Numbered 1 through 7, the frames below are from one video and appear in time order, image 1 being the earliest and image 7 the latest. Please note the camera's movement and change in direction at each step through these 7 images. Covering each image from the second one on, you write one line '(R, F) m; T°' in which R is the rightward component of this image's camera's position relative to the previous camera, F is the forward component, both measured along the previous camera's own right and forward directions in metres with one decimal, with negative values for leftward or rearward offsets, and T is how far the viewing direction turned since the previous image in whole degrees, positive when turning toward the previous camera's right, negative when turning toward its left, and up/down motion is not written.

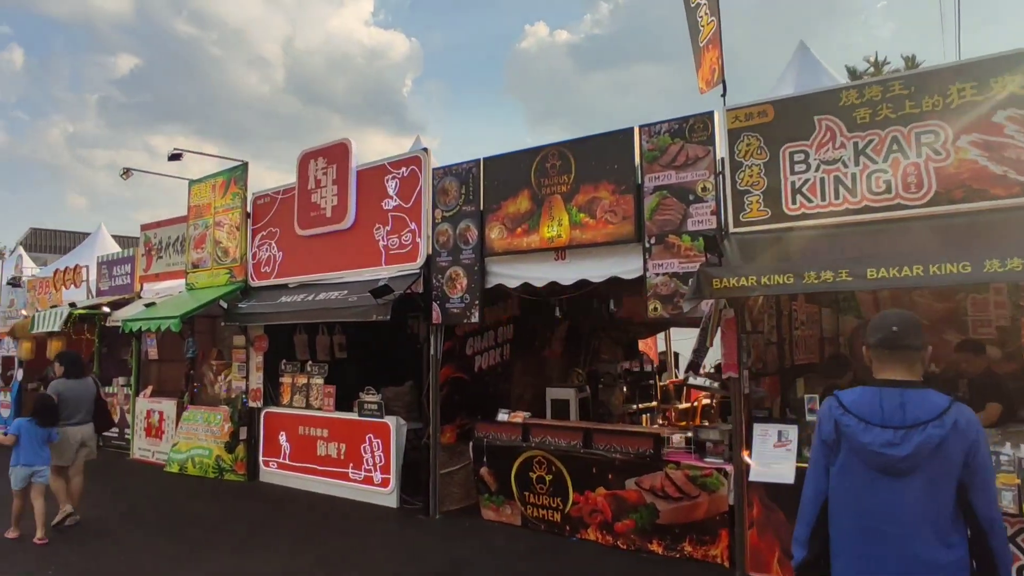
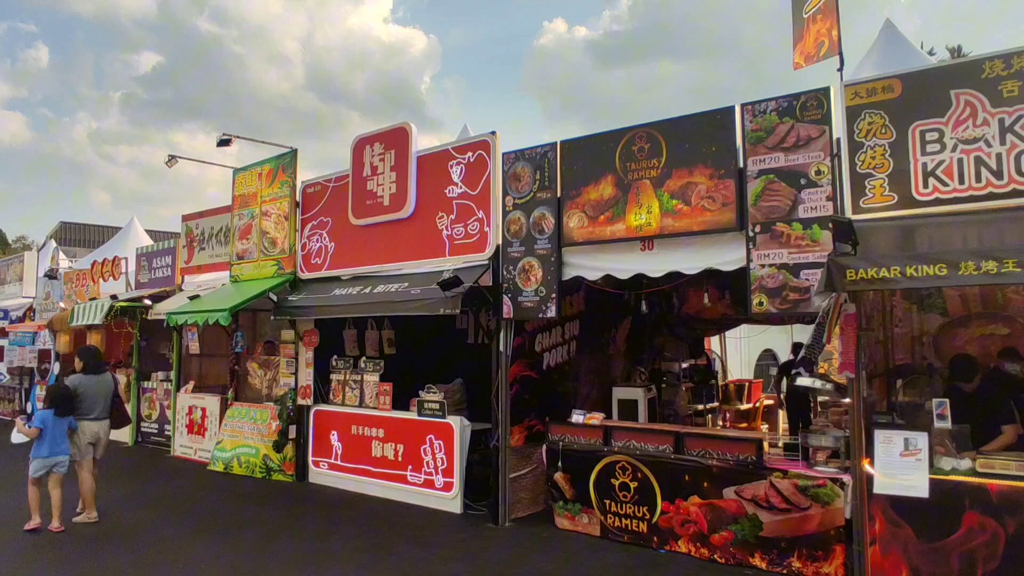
(-0.6, +0.4) m; -1°
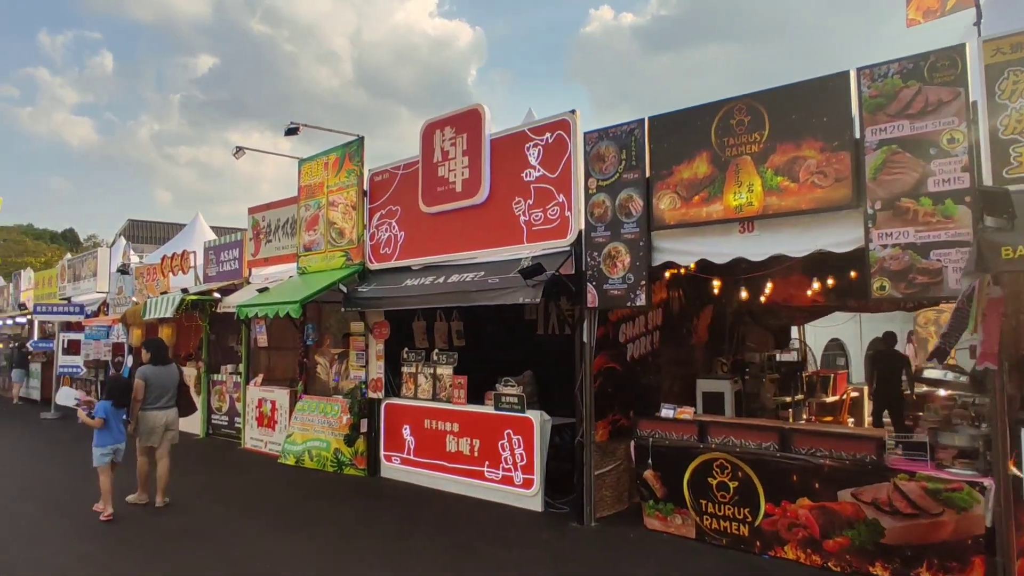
(-0.3, +0.3) m; -4°
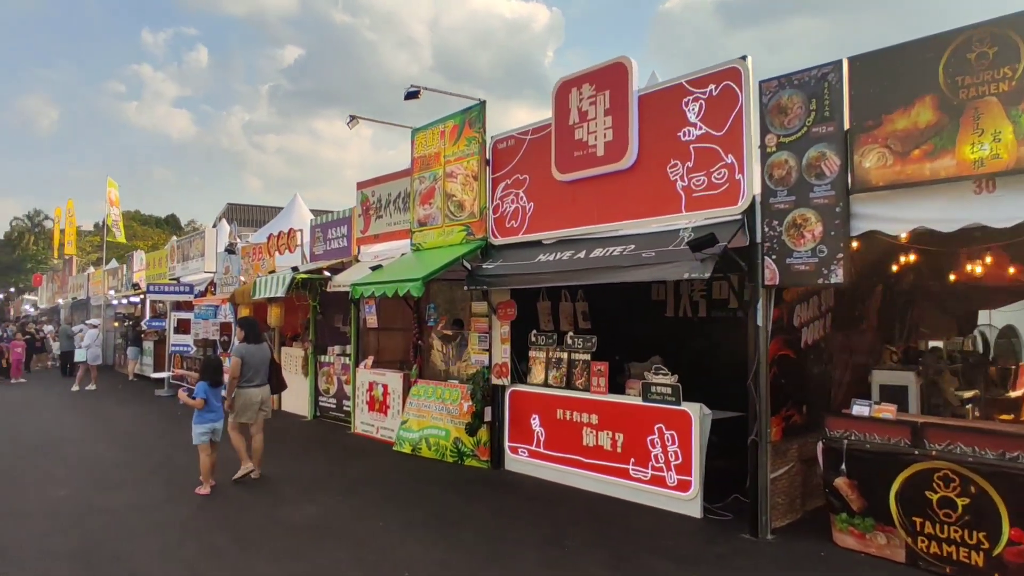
(-0.7, +0.7) m; -6°
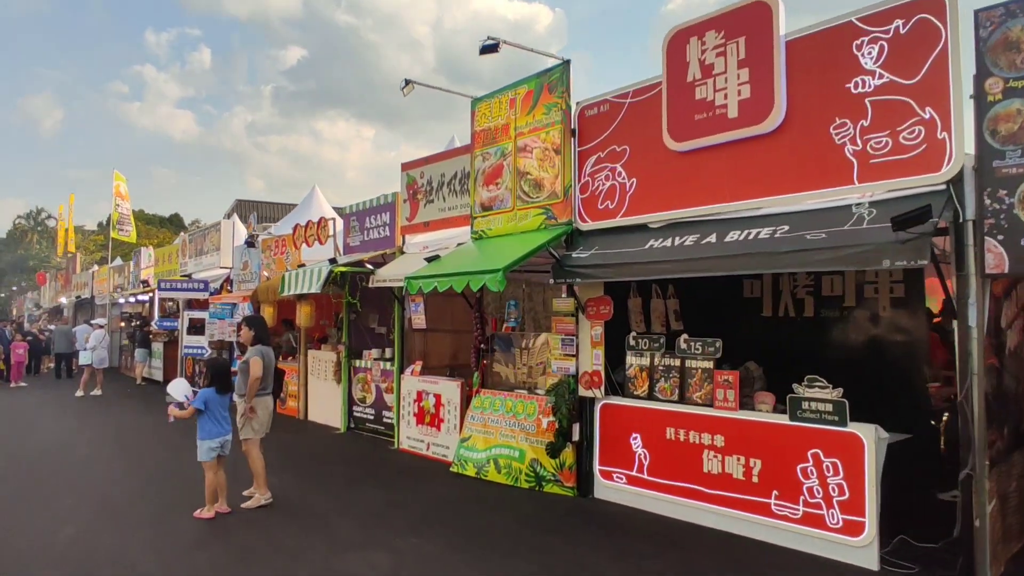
(-0.8, +1.2) m; 0°
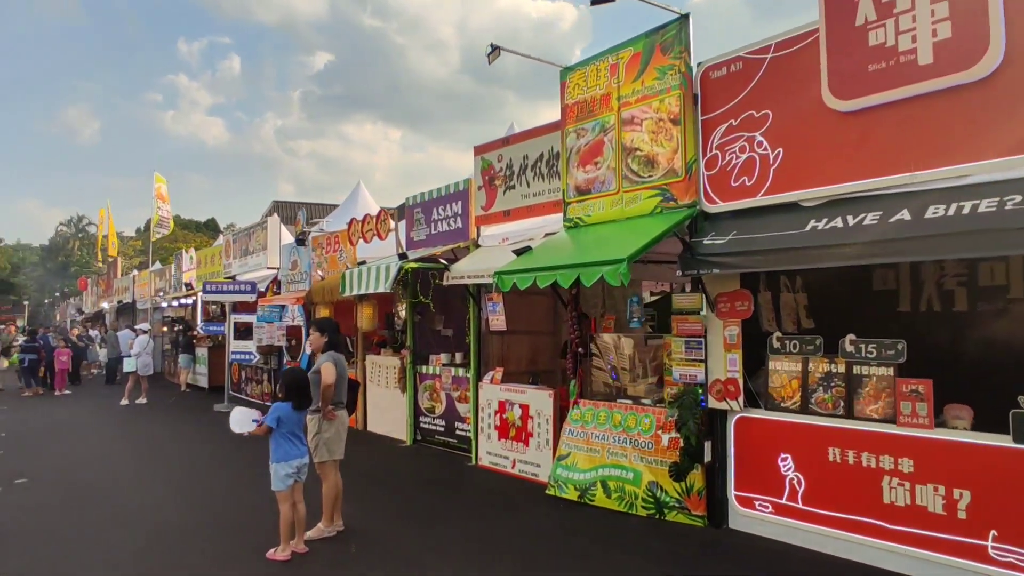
(-0.7, +0.9) m; -2°
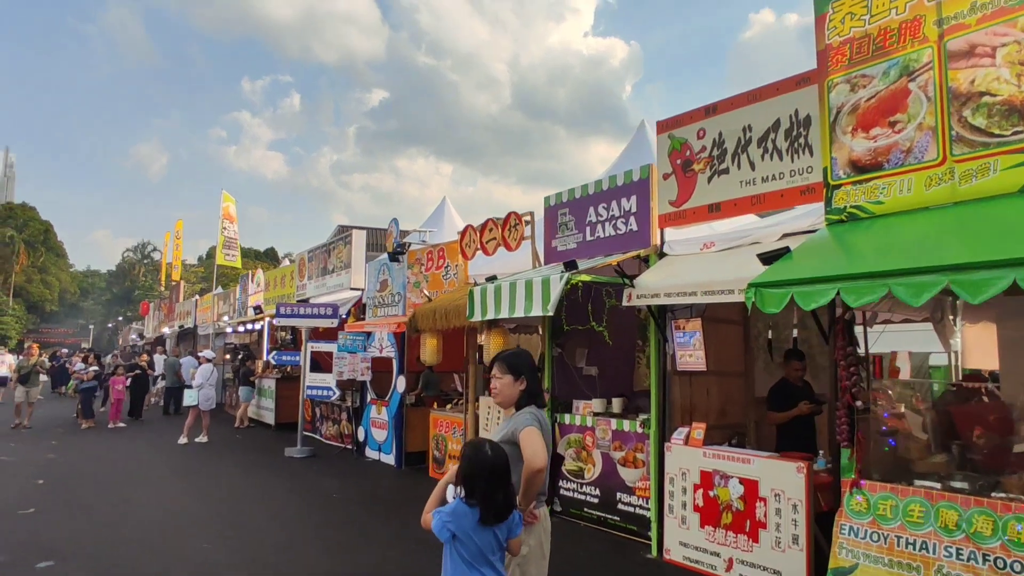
(-1.3, +2.1) m; -4°
